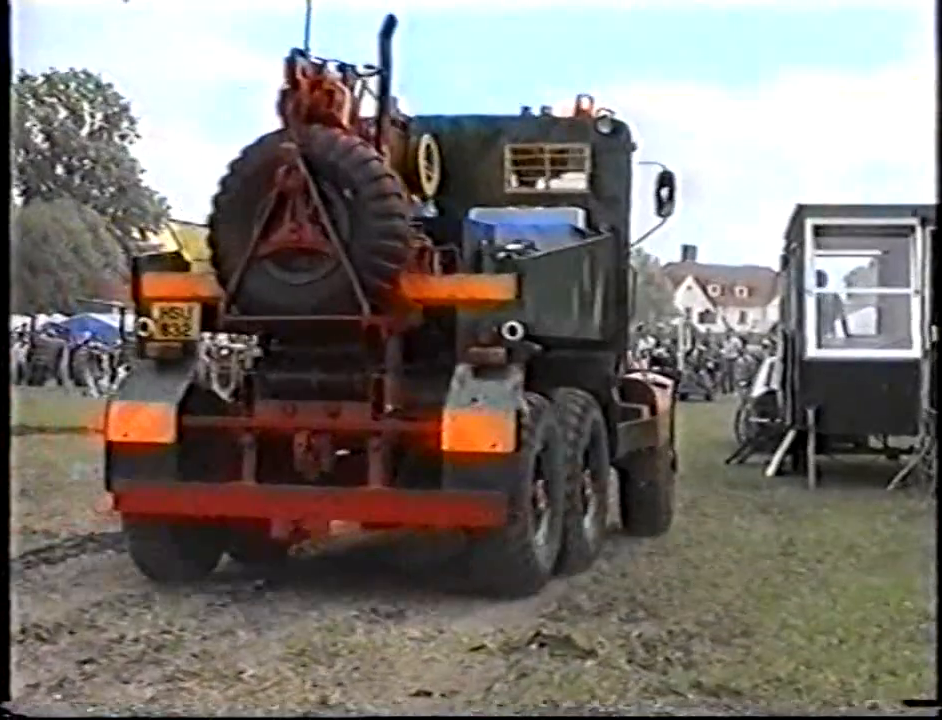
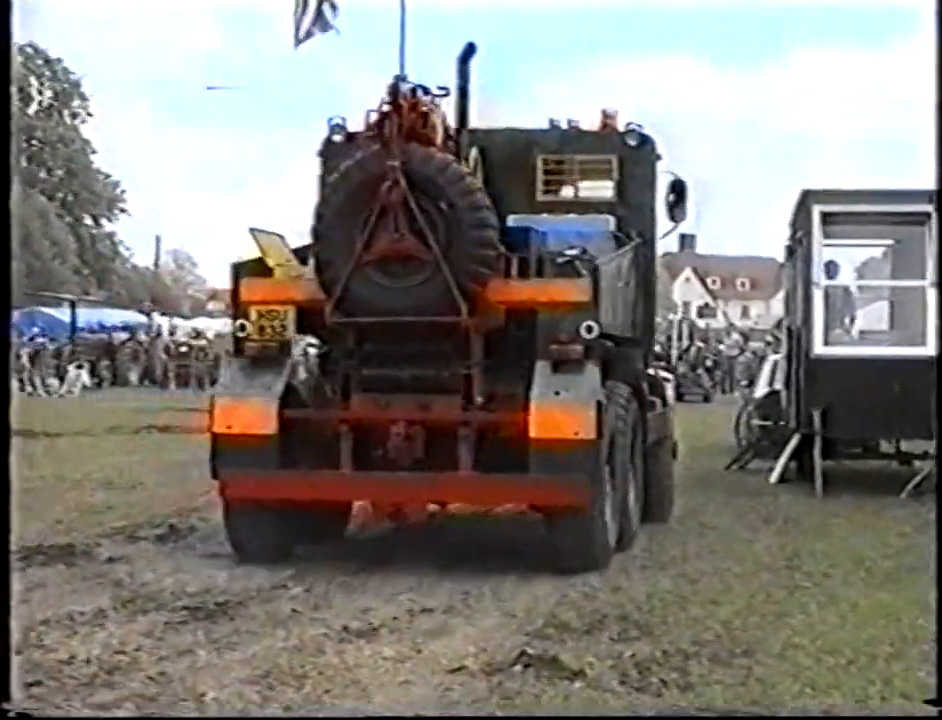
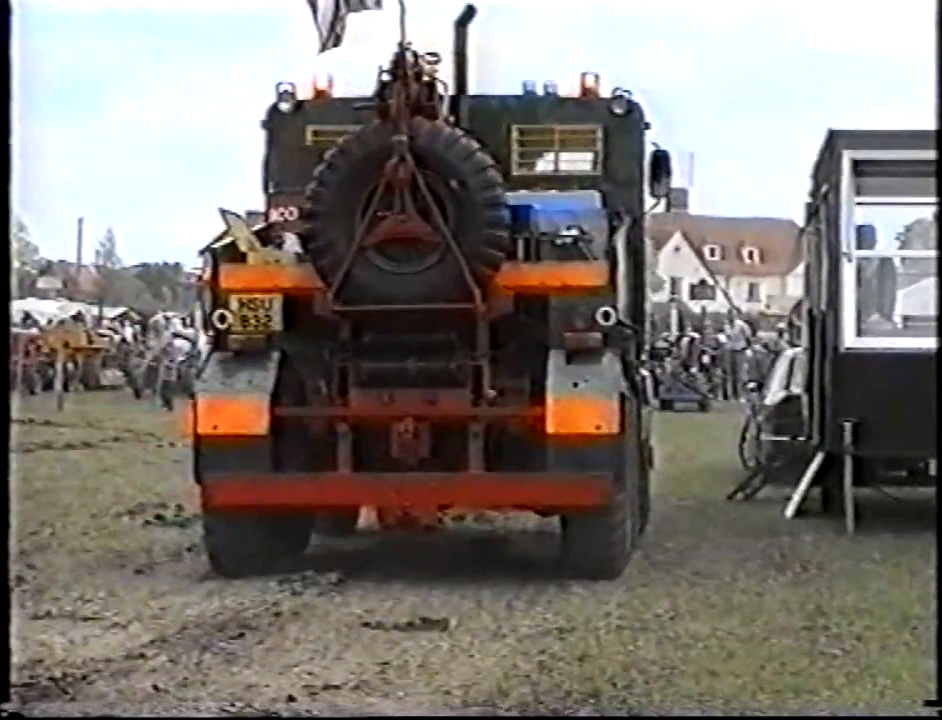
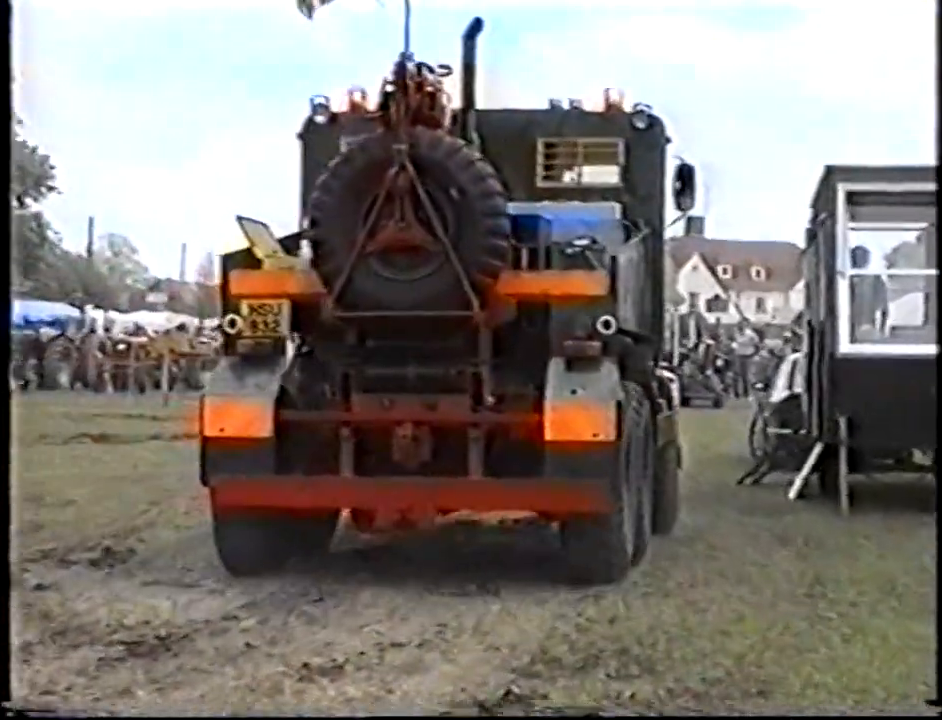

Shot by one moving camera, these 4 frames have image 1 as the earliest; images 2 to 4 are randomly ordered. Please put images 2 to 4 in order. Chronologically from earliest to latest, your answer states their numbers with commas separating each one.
2, 4, 3
